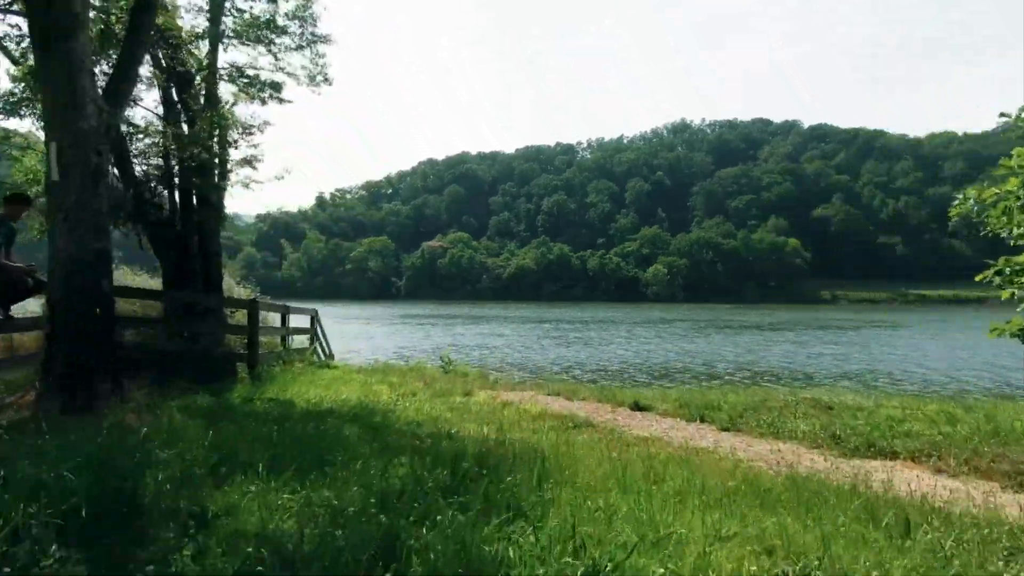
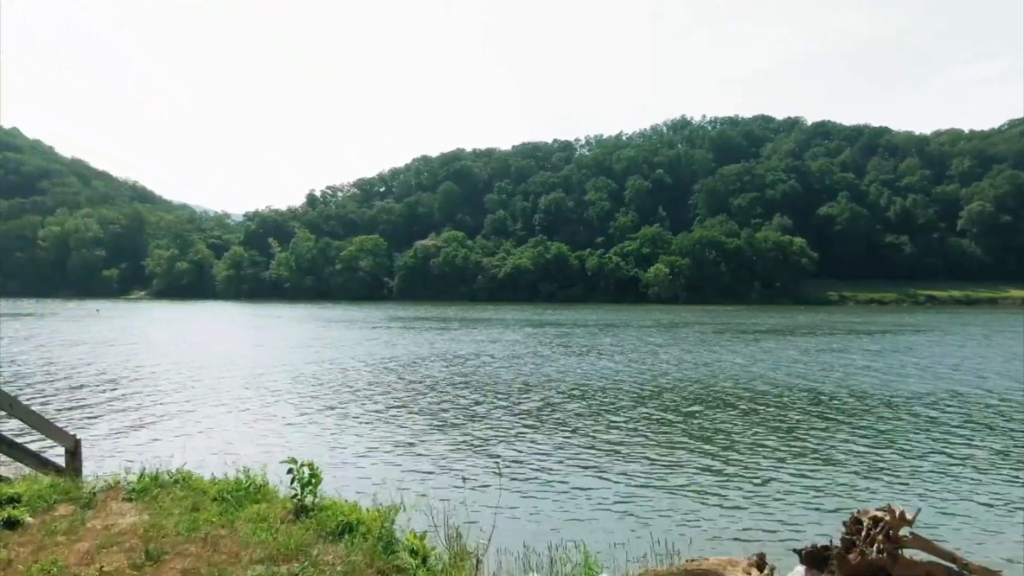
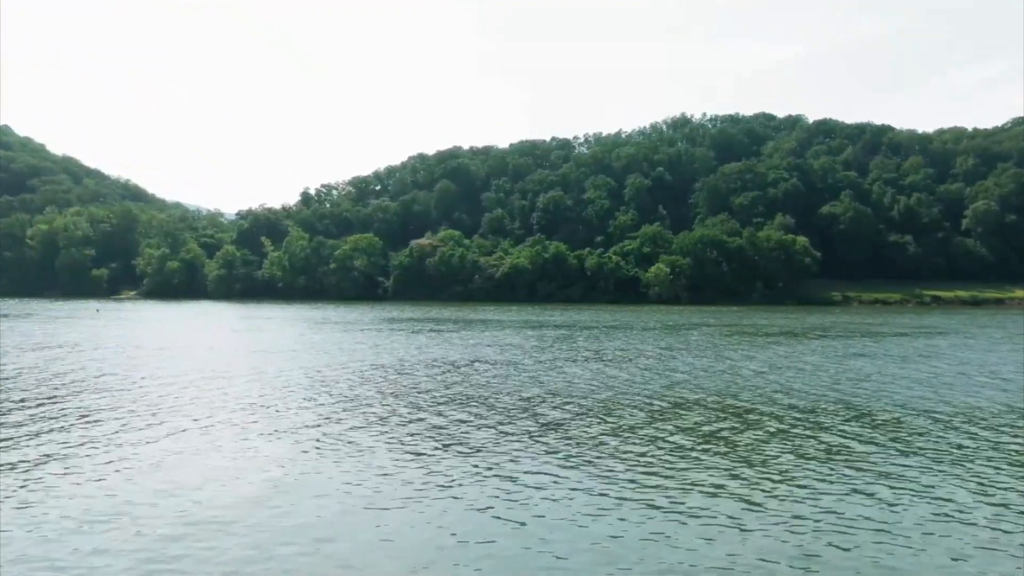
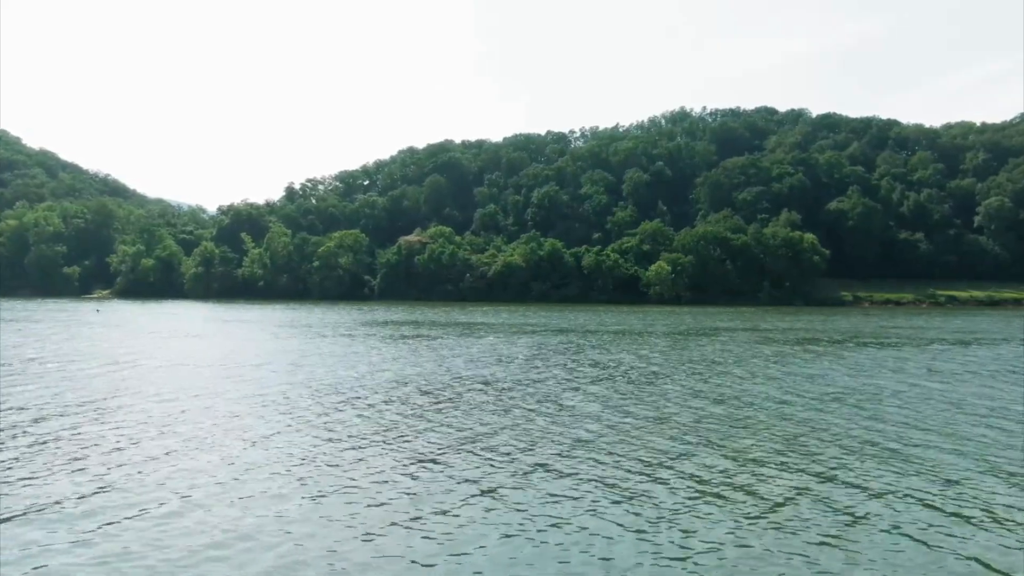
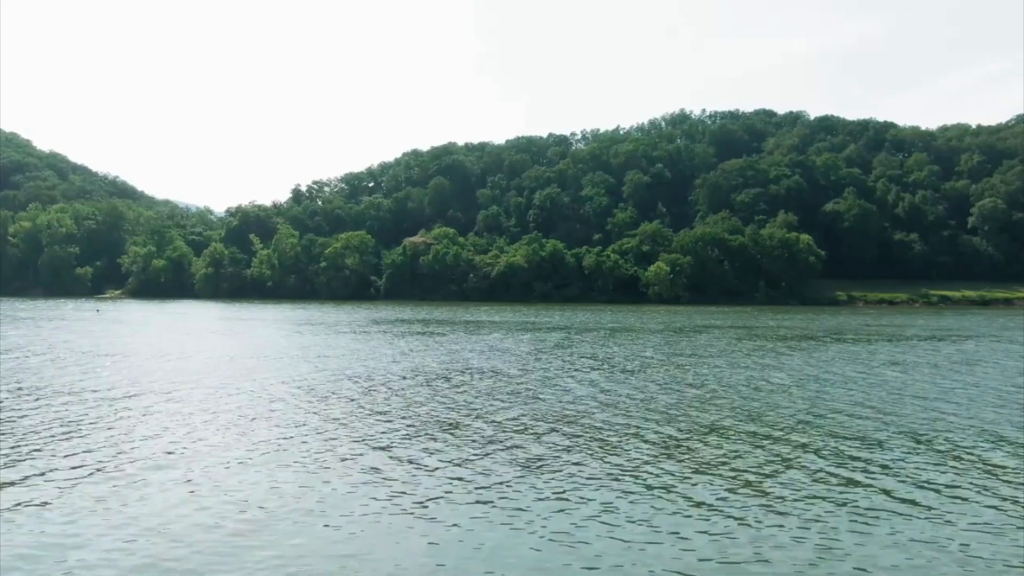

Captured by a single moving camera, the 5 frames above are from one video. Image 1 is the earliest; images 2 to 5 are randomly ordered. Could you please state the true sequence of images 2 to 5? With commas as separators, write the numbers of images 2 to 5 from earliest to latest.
2, 3, 5, 4
